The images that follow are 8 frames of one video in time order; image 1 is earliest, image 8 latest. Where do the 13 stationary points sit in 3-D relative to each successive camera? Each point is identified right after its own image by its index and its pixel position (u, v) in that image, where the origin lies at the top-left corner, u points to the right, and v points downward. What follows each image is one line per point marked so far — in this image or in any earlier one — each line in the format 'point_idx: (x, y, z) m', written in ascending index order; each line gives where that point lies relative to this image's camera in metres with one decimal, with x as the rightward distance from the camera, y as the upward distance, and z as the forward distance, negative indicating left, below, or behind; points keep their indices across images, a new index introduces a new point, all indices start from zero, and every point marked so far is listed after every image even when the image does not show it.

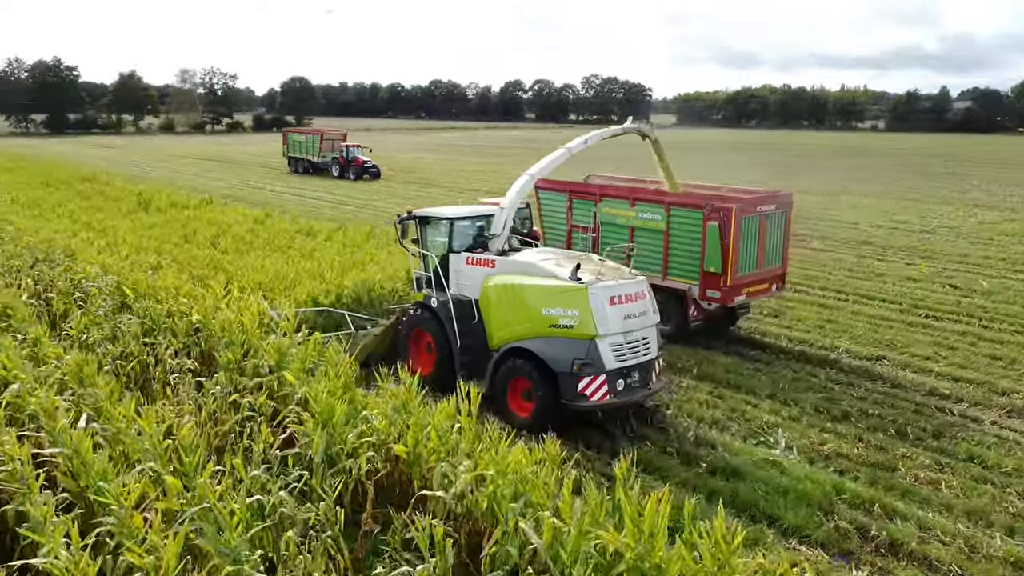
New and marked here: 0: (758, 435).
0: (+2.2, -1.3, +7.1) m
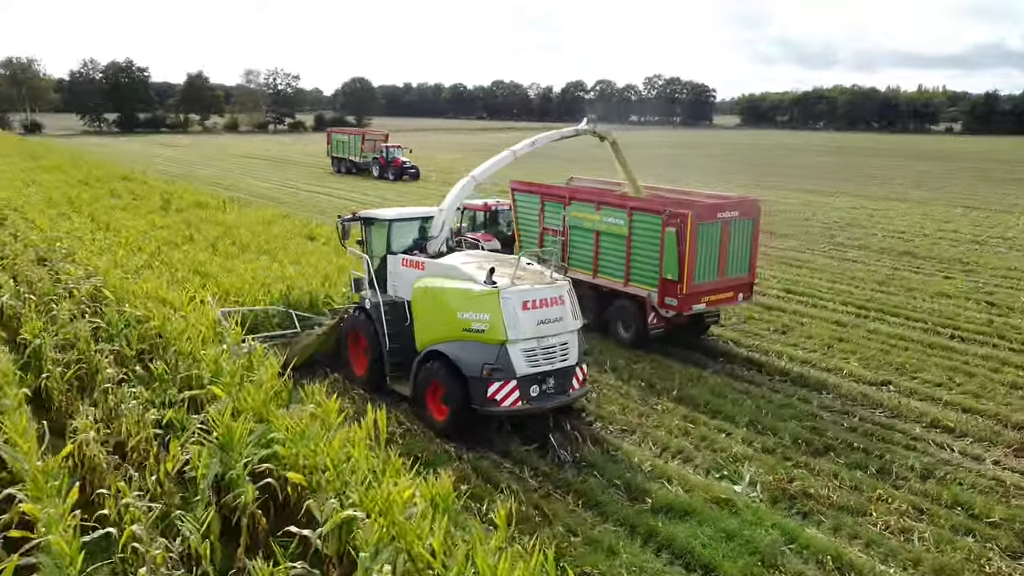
0: (+1.7, -1.5, +6.5) m
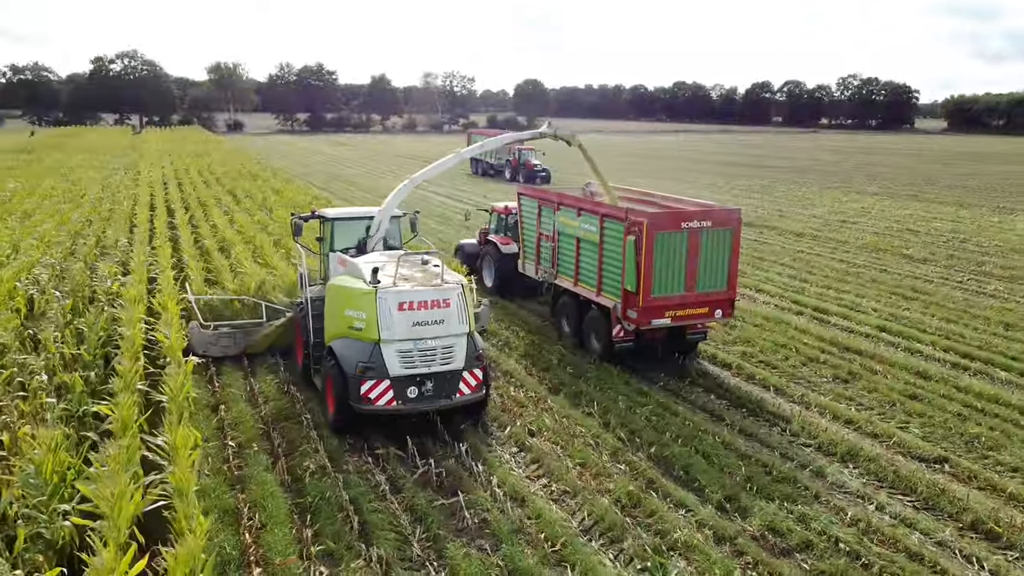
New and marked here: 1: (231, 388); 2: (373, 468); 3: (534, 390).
0: (+0.9, -1.8, +5.3) m
1: (-2.8, -1.0, +8.1) m
2: (-1.1, -1.5, +6.6) m
3: (+0.2, -1.0, +8.4) m
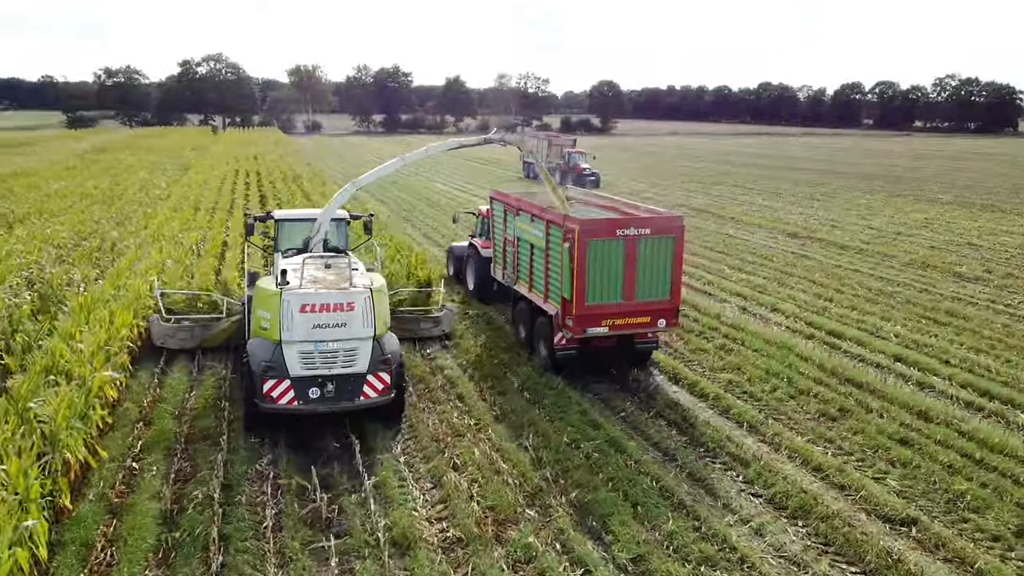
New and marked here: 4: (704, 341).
0: (0.0, -2.0, +4.6) m
1: (-3.4, -1.1, +7.8) m
2: (-1.9, -1.6, +6.1) m
3: (-0.3, -1.2, +7.8) m
4: (+2.4, -0.7, +10.4) m
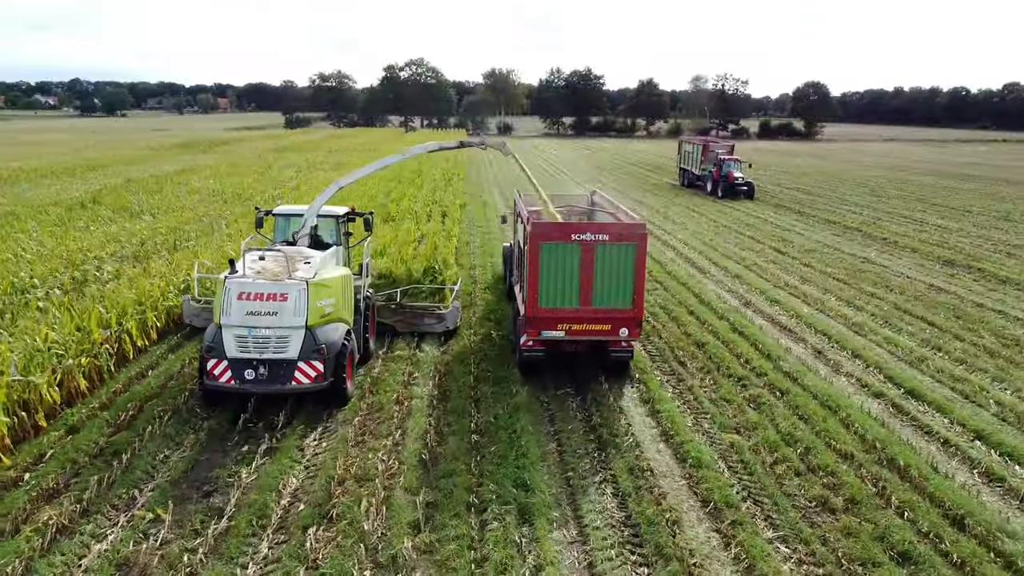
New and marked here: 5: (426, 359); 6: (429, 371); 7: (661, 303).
0: (-1.4, -2.2, +3.8) m
1: (-3.9, -1.2, +7.7) m
2: (-2.9, -1.7, +5.7) m
3: (-0.9, -1.5, +6.9) m
4: (+2.4, -1.1, +8.8) m
5: (-1.0, -0.9, +9.5) m
6: (-1.0, -0.9, +9.1) m
7: (+2.3, -0.2, +12.6) m
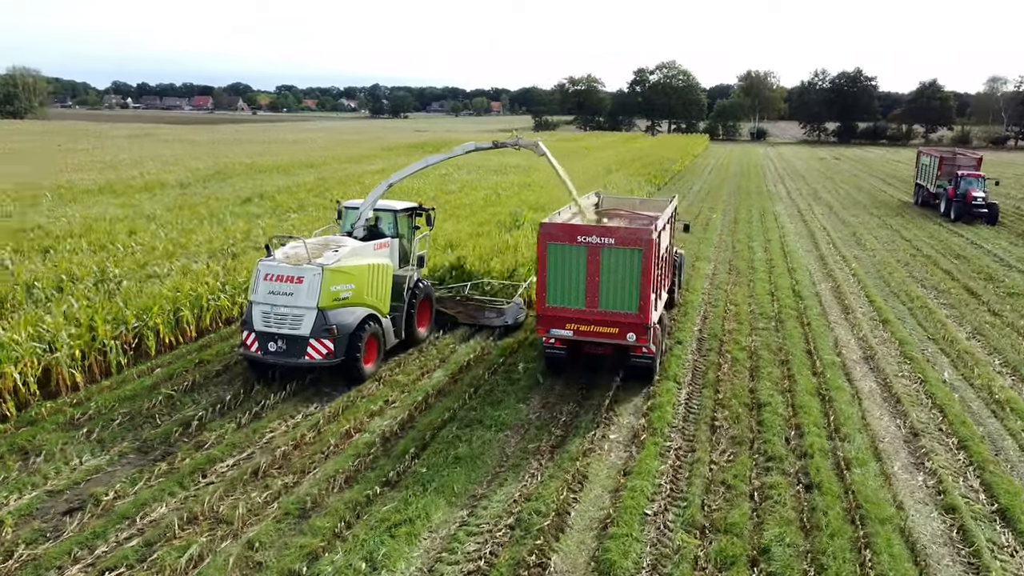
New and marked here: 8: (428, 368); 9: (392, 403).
0: (-3.2, -2.3, +3.4) m
1: (-4.3, -1.2, +7.9) m
2: (-4.0, -1.8, +5.7) m
3: (-1.8, -1.6, +6.2) m
4: (+2.0, -1.6, +6.9) m
5: (-1.0, -1.1, +8.7) m
6: (-1.0, -1.2, +8.3) m
7: (+3.2, -0.8, +10.5) m
8: (-1.0, -0.9, +9.4) m
9: (-1.2, -1.2, +8.3) m
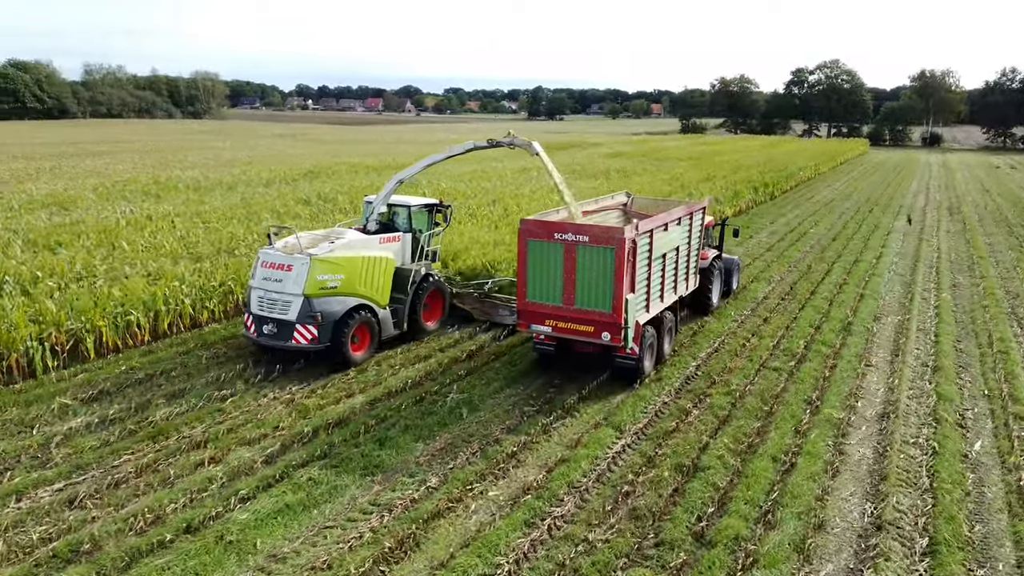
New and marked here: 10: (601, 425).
0: (-5.1, -2.3, +3.1) m
1: (-5.2, -1.2, +7.7) m
2: (-5.4, -1.8, +5.5) m
3: (-3.1, -1.8, +5.6) m
4: (+0.7, -1.9, +5.5) m
5: (-1.9, -1.2, +7.9) m
6: (-2.0, -1.3, +7.5) m
7: (+2.6, -1.1, +8.9) m
8: (-1.7, -1.1, +8.6) m
9: (-2.2, -1.3, +7.5) m
10: (+0.9, -1.3, +7.9) m
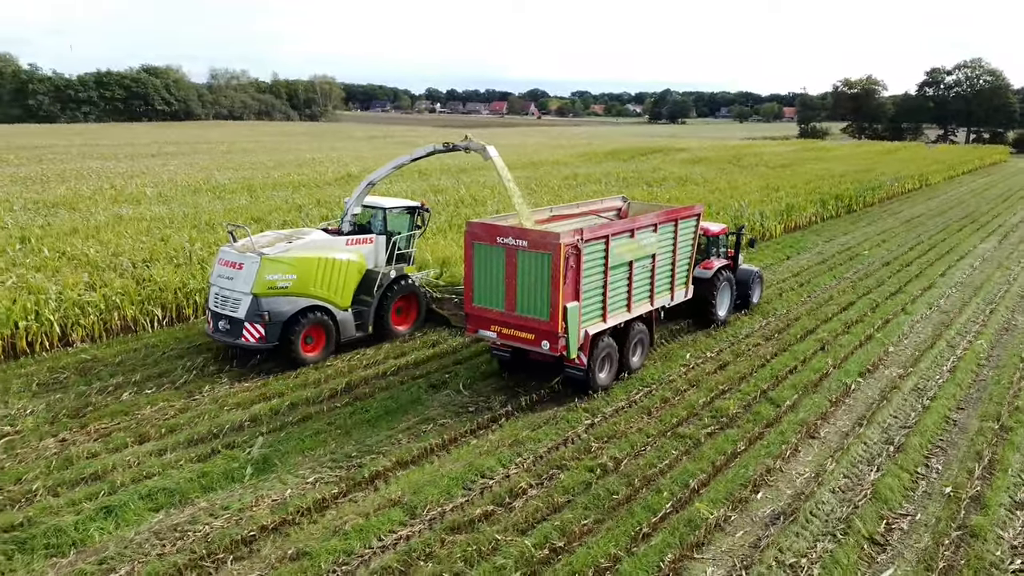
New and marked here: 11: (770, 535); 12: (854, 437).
0: (-7.6, -2.4, +2.5) m
1: (-7.0, -1.3, +7.1) m
2: (-7.5, -1.9, +4.9) m
3: (-5.2, -1.9, +4.7) m
4: (-1.4, -2.2, +4.0) m
5: (-3.6, -1.5, +6.7) m
6: (-3.8, -1.6, +6.4) m
7: (+1.0, -1.5, +7.0) m
8: (-3.3, -1.4, +7.4) m
9: (-4.0, -1.6, +6.4) m
10: (-0.9, -1.7, +6.3) m
11: (+1.9, -1.8, +5.9) m
12: (+3.3, -1.4, +7.7) m
